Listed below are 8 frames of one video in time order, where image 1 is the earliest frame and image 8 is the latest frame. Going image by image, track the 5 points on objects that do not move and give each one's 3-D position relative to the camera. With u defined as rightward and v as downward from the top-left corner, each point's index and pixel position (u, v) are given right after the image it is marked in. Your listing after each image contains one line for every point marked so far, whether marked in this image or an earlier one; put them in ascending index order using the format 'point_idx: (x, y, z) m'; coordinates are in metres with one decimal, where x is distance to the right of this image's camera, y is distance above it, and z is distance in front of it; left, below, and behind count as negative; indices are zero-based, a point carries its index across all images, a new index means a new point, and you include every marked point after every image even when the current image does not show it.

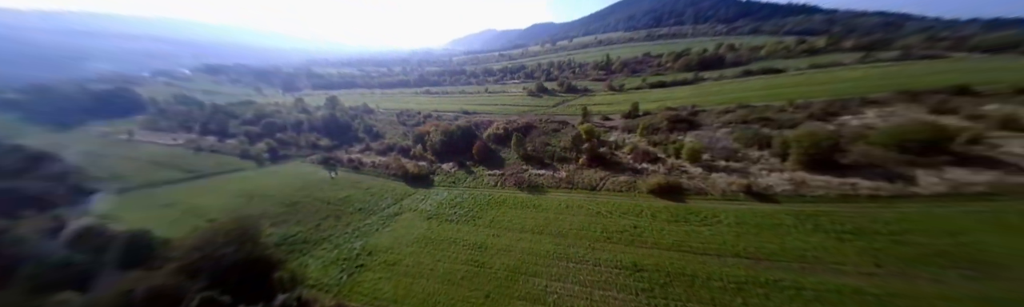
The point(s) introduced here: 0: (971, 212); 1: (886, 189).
0: (+23.8, -3.2, +11.4) m
1: (+22.8, -2.3, +13.4) m
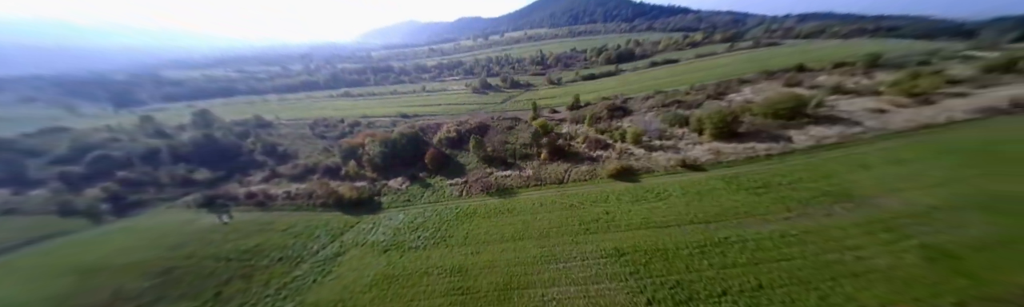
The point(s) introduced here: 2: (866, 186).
0: (+22.3, -0.6, +16.2) m
1: (+20.8, +0.2, +17.9) m
2: (+22.3, -2.0, +13.8) m
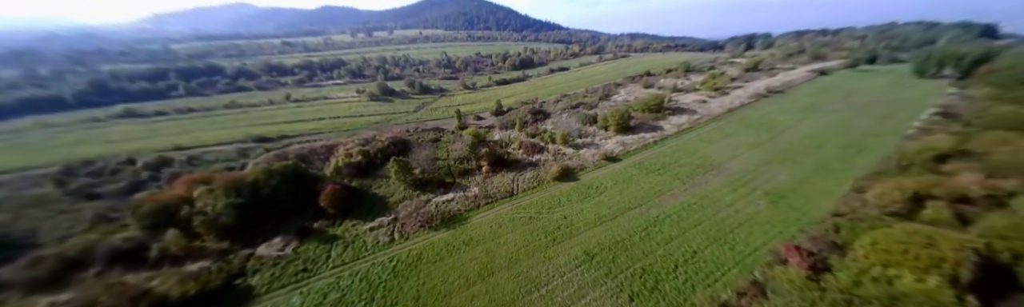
0: (+17.2, +1.1, +22.4) m
1: (+15.0, +1.6, +23.4) m
2: (+18.3, -0.2, +20.3) m
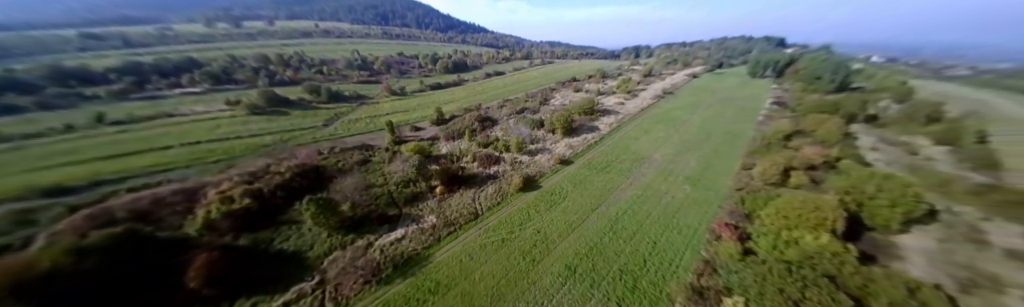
0: (+11.9, +1.5, +25.2) m
1: (+9.5, +1.8, +25.5) m
2: (+13.7, +0.4, +23.5) m
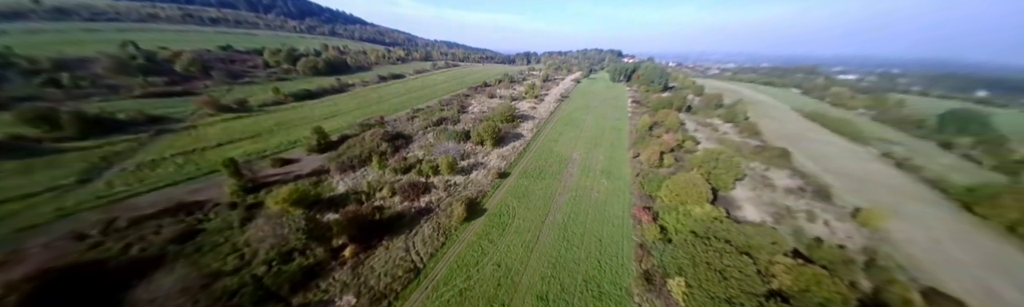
0: (+3.2, +1.2, +26.4) m
1: (+0.9, +1.2, +25.6) m
2: (+5.7, +0.4, +25.6) m
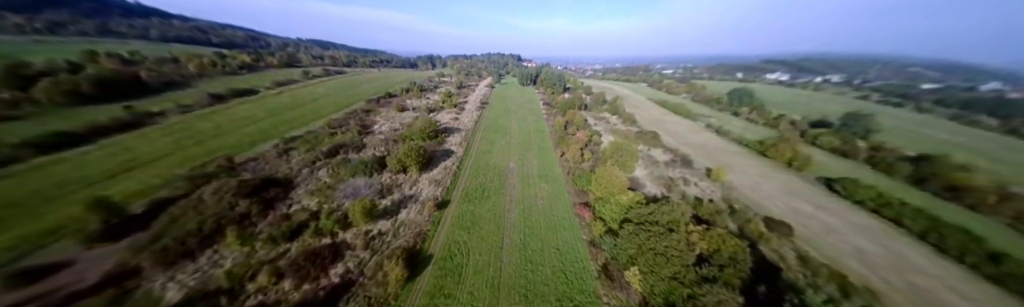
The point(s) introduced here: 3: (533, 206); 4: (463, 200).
0: (-4.6, -0.3, +24.3) m
1: (-6.4, -0.7, +22.7) m
2: (-1.8, -0.7, +24.4) m
3: (+1.7, -4.4, +18.8) m
4: (-4.2, -3.7, +18.1) m
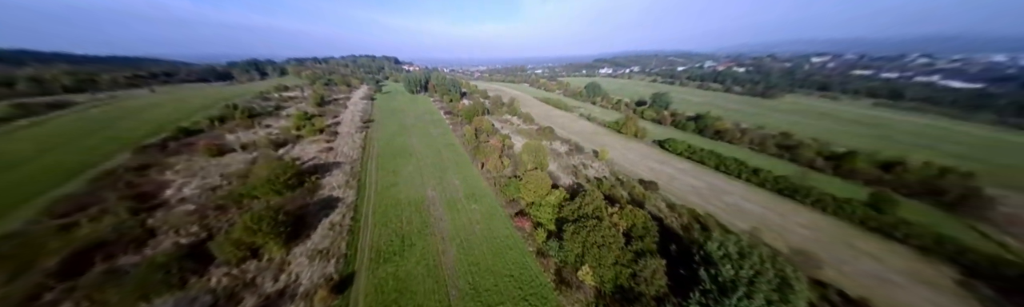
0: (-11.8, -3.3, +18.6) m
1: (-12.7, -3.9, +16.4) m
2: (-9.4, -3.2, +19.9) m
3: (-3.1, -5.9, +16.3) m
4: (-8.2, -6.2, +13.2) m
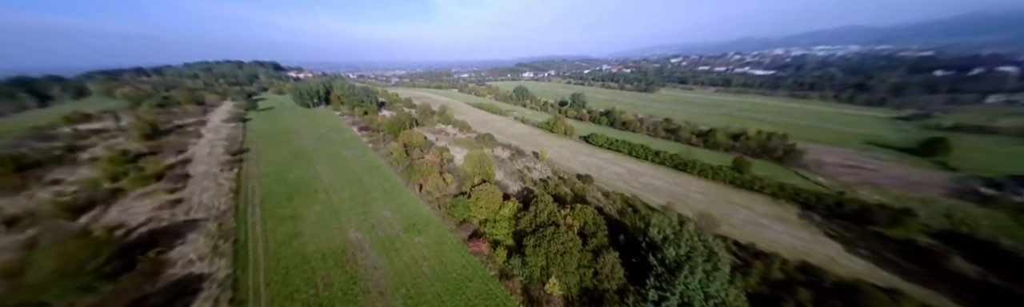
0: (-14.9, -5.9, +13.4) m
1: (-15.1, -6.6, +11.0) m
2: (-12.9, -5.6, +15.3) m
3: (-5.7, -7.4, +13.6) m
4: (-9.7, -8.2, +9.2) m
